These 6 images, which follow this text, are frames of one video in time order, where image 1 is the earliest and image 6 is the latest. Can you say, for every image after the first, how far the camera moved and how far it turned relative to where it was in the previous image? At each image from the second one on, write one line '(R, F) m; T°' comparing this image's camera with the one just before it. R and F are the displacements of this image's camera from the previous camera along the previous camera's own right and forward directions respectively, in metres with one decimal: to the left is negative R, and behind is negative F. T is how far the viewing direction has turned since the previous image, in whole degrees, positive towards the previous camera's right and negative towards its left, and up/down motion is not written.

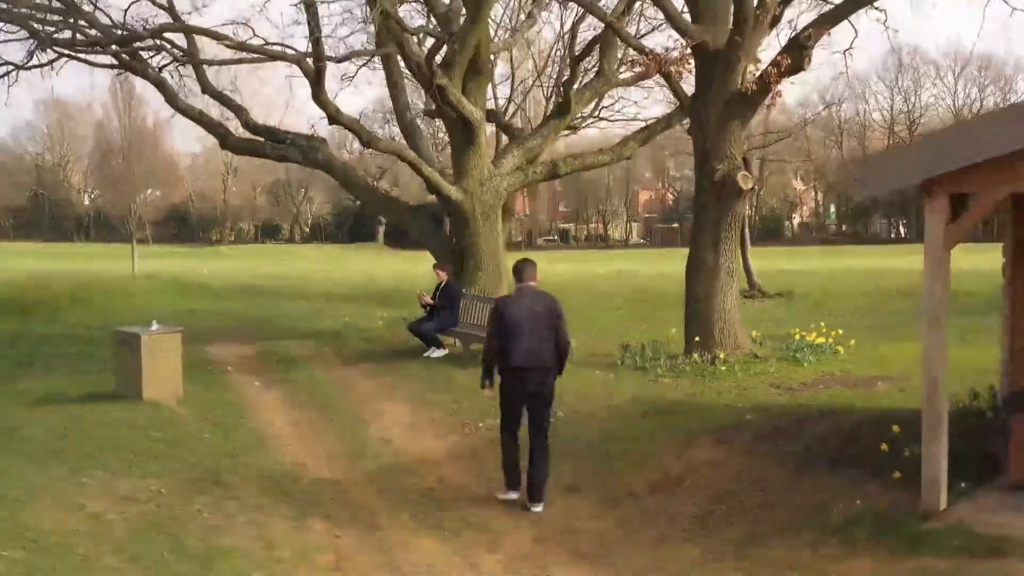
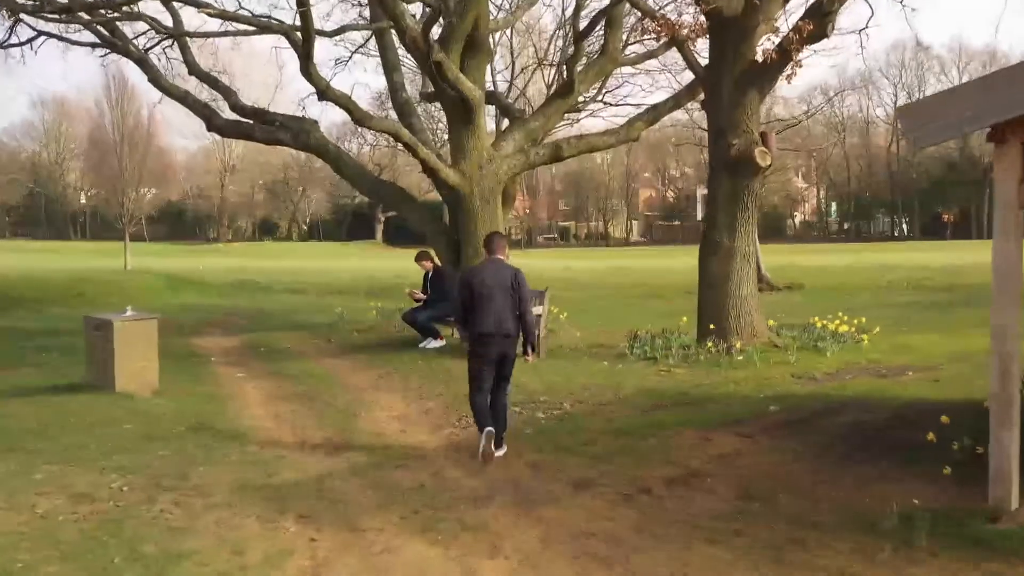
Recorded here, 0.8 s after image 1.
(0.0, +0.9) m; 0°
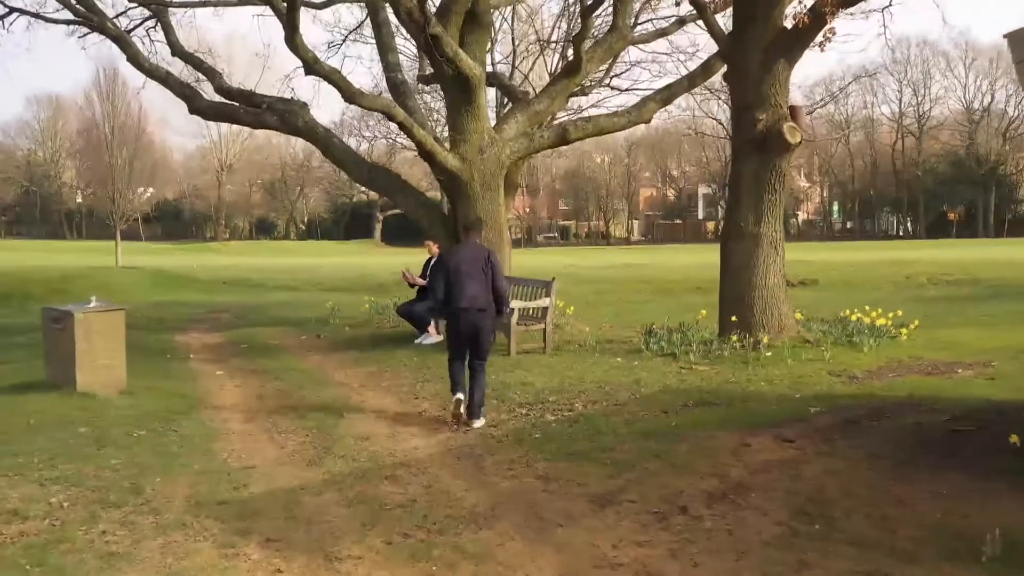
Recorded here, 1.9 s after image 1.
(0.0, +1.1) m; 0°
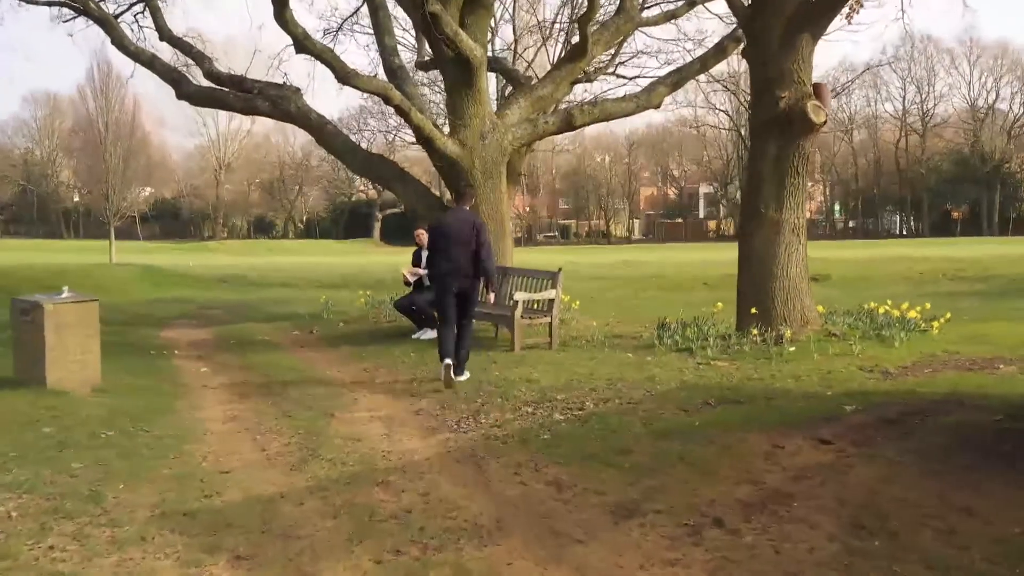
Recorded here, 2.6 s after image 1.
(0.0, +0.8) m; 0°
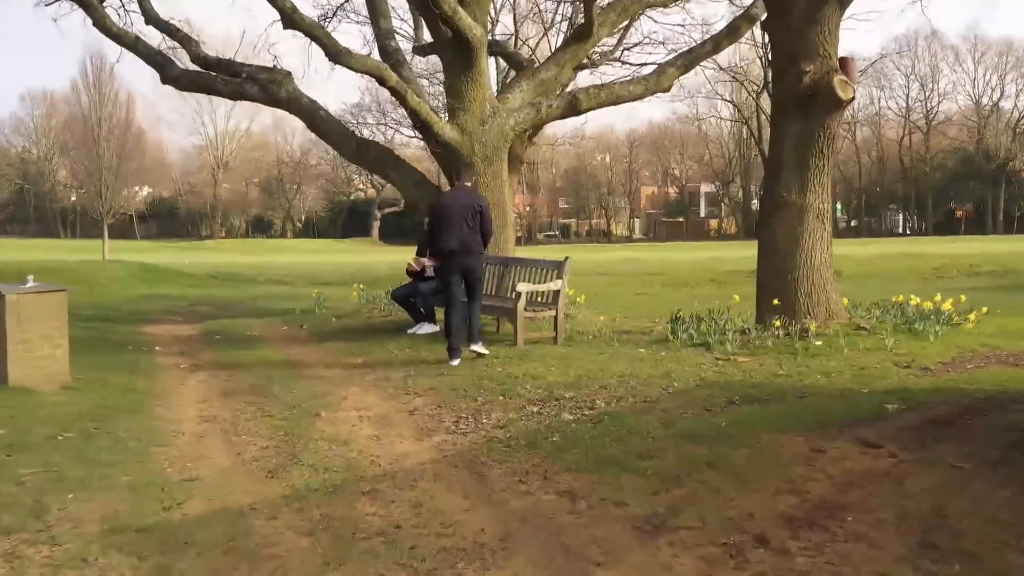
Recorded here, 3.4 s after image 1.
(0.0, +0.8) m; 0°
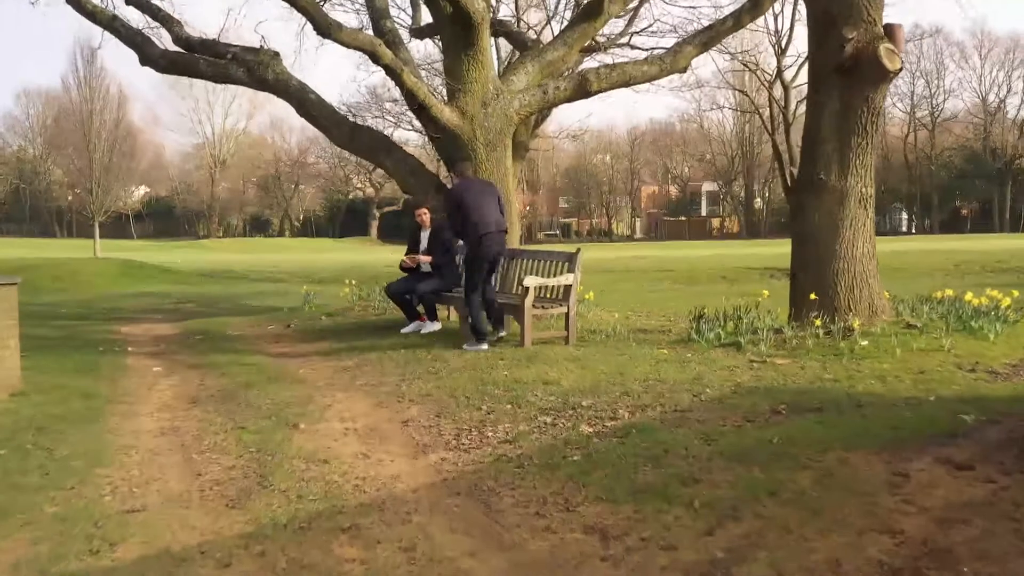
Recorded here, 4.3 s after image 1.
(-0.1, +1.0) m; 0°
